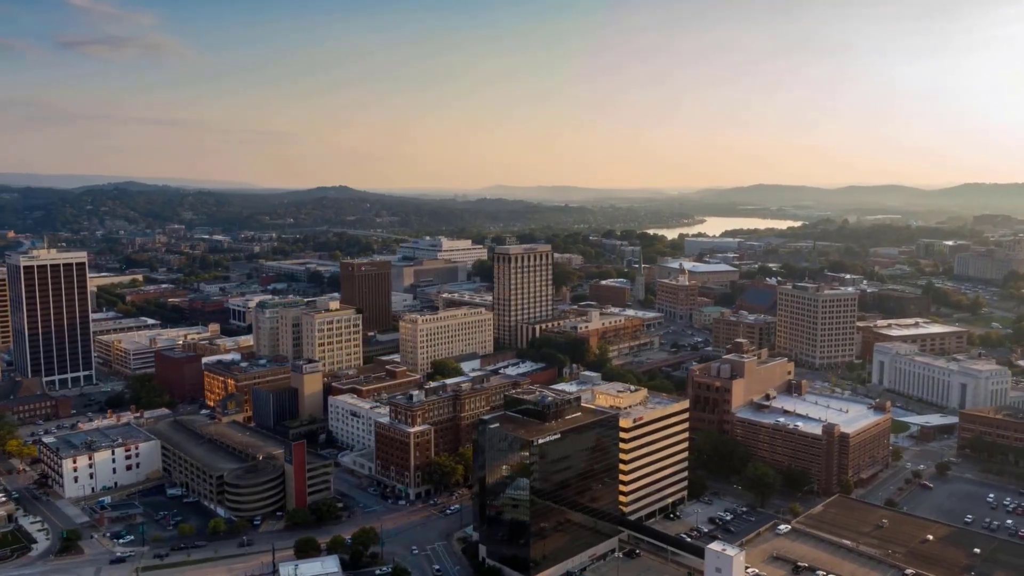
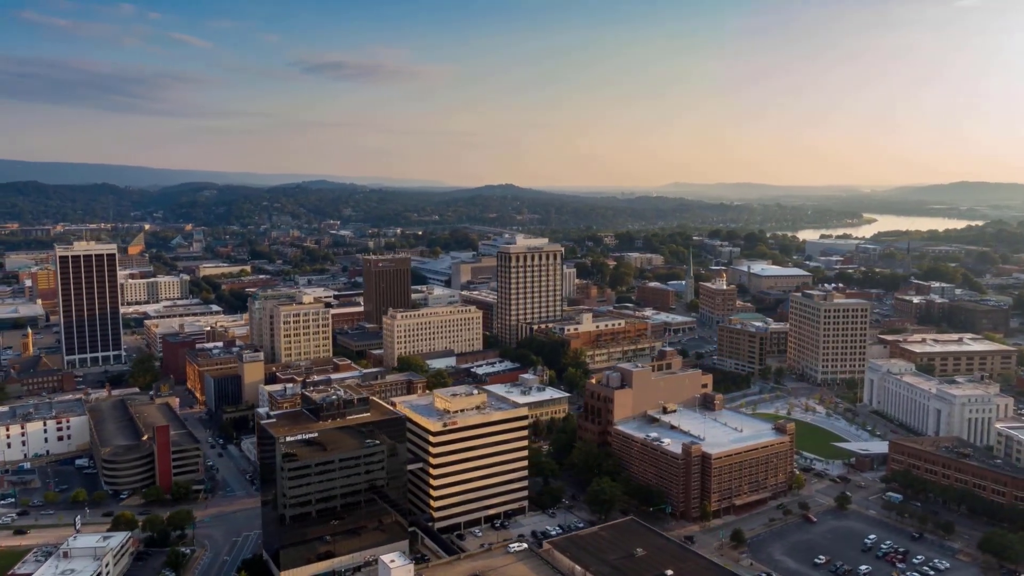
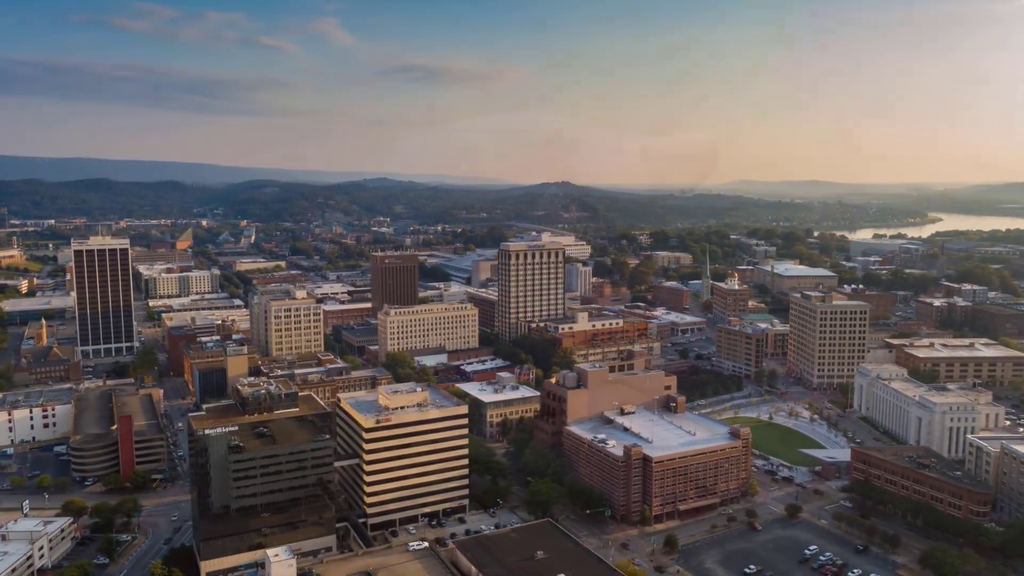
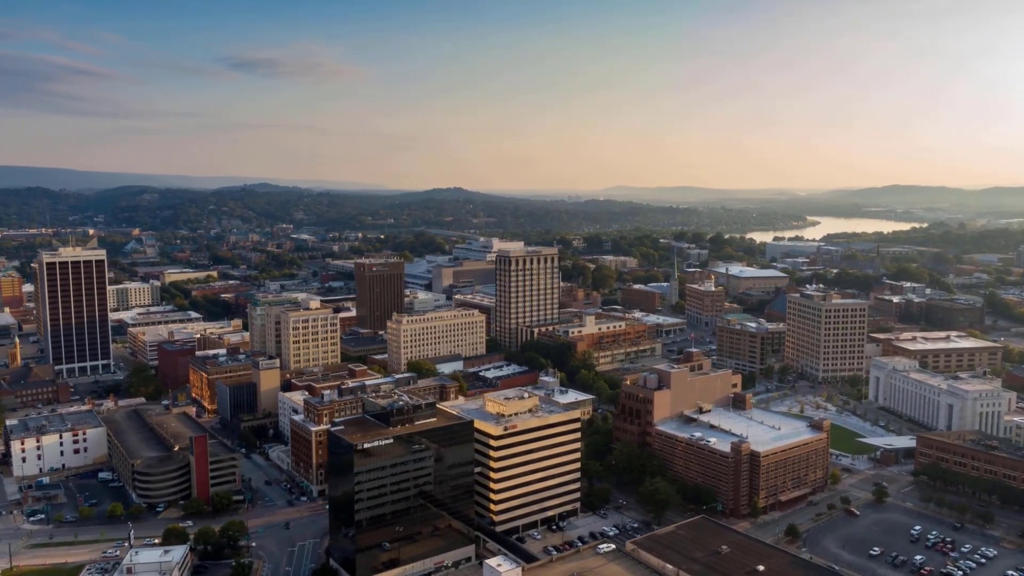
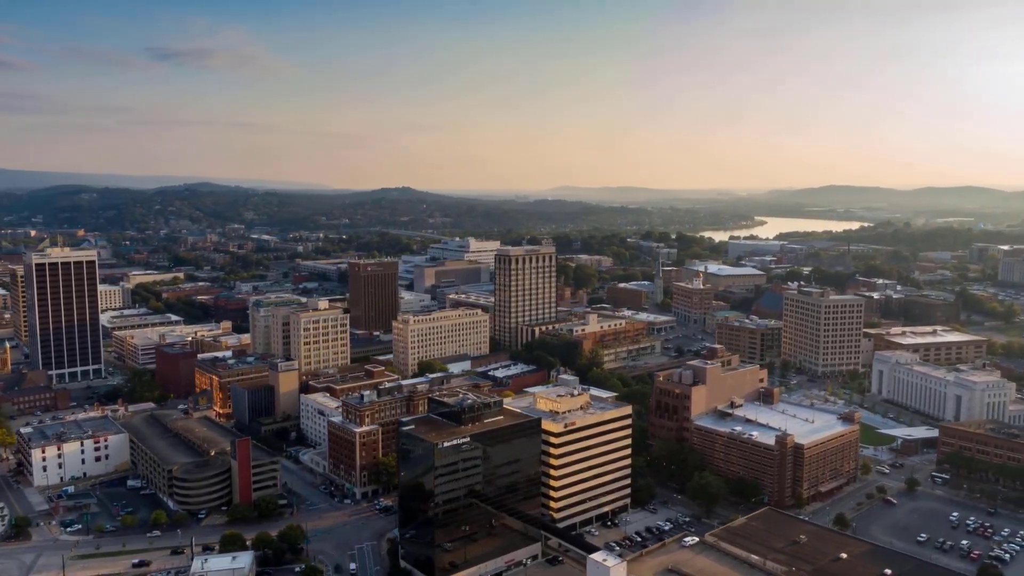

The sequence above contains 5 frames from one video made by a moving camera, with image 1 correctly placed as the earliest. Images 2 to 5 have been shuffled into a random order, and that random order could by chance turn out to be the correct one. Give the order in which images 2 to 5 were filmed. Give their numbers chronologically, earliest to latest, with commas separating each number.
5, 4, 2, 3
